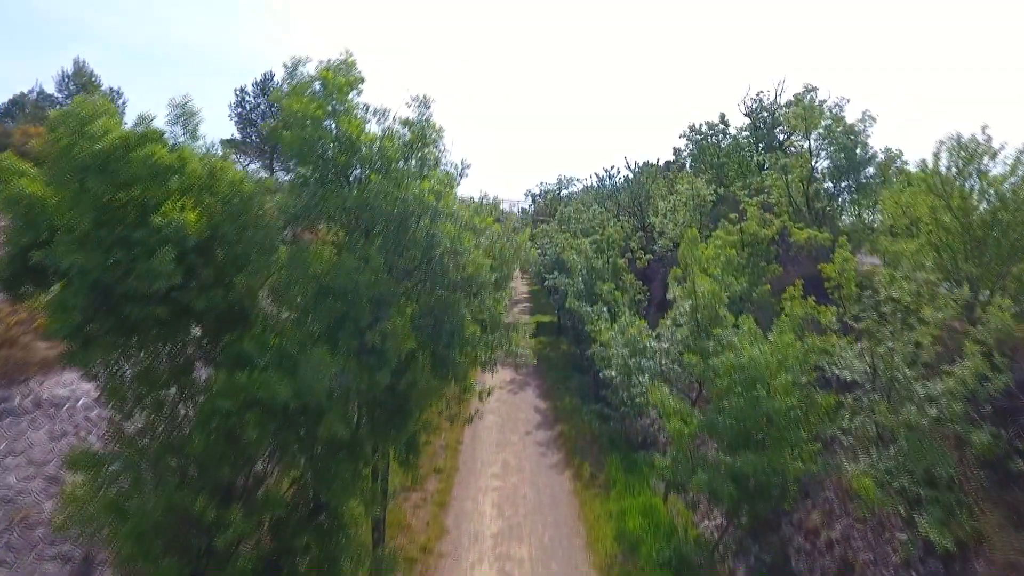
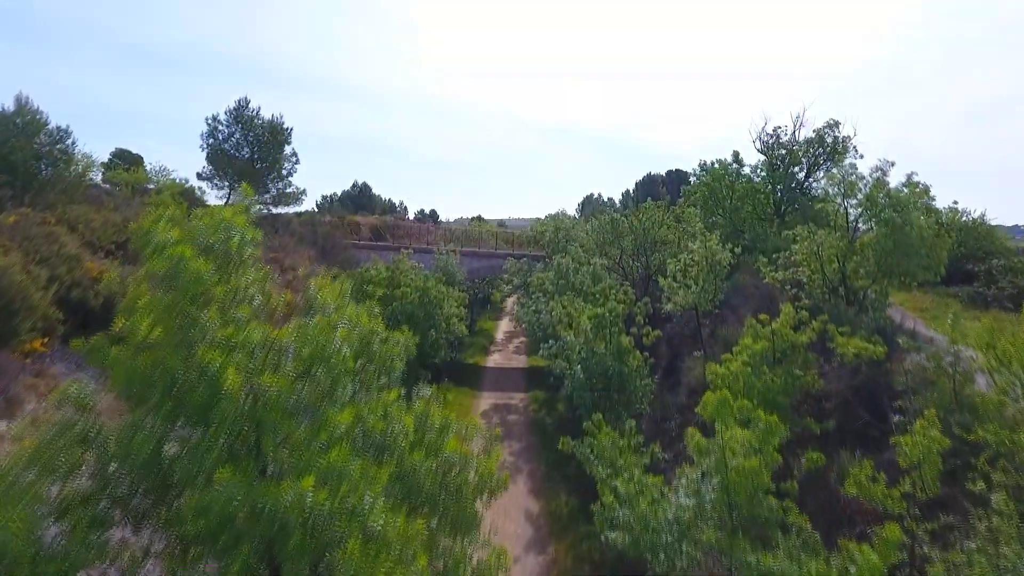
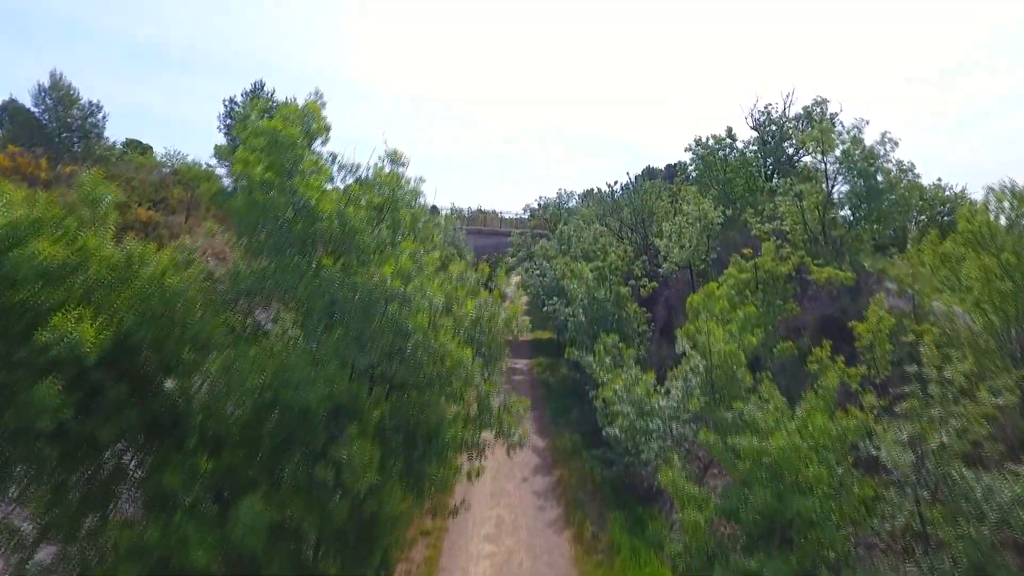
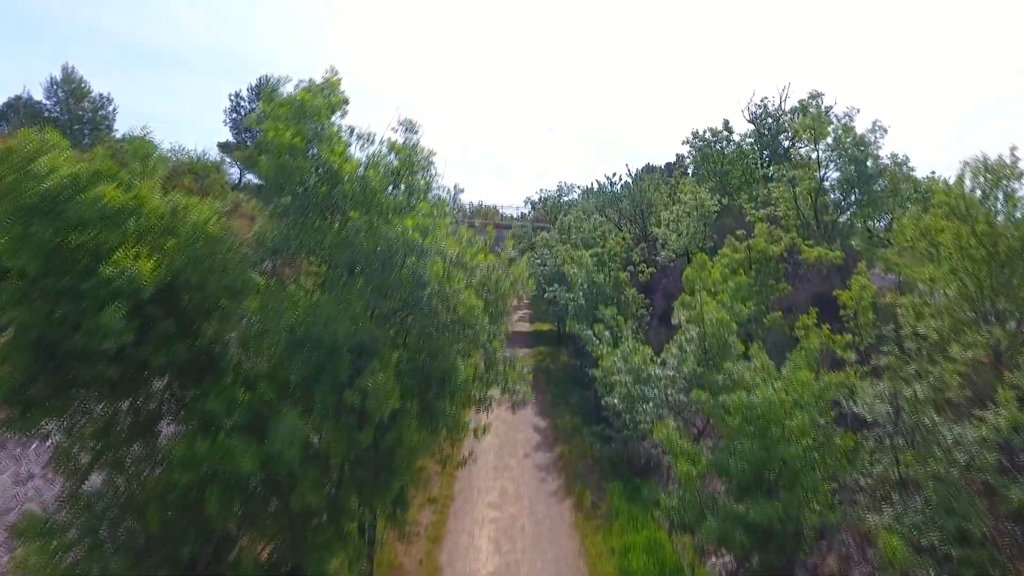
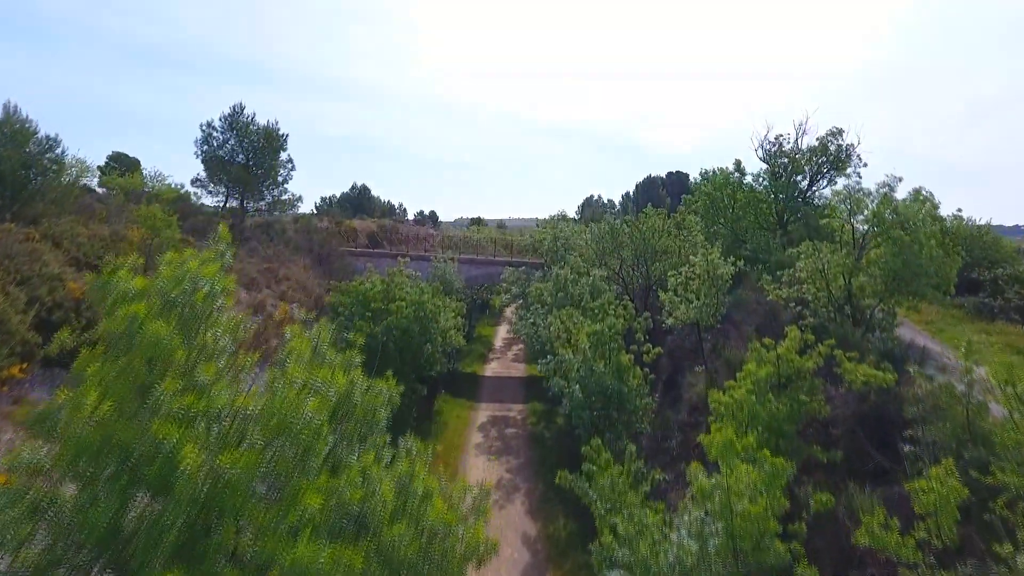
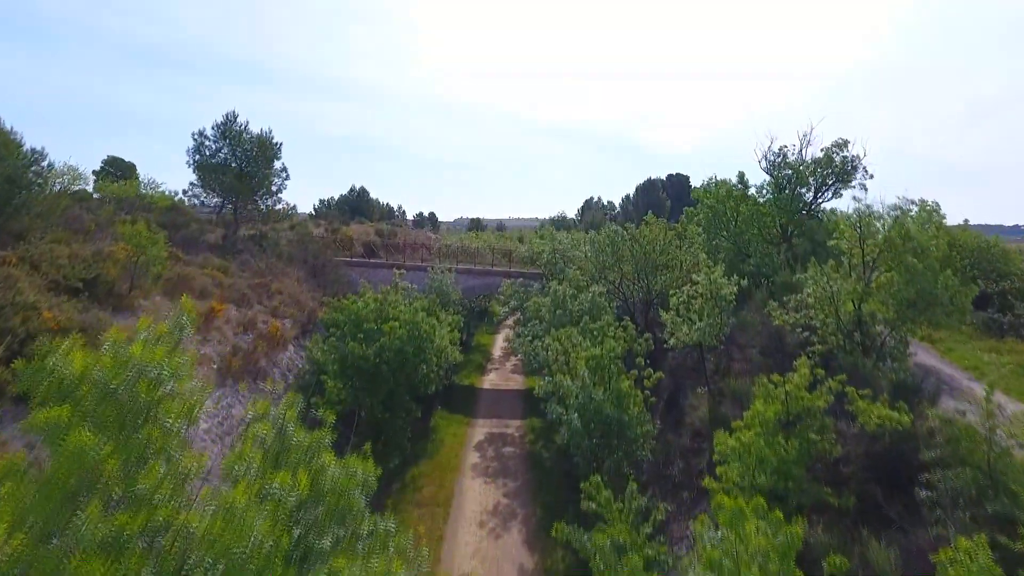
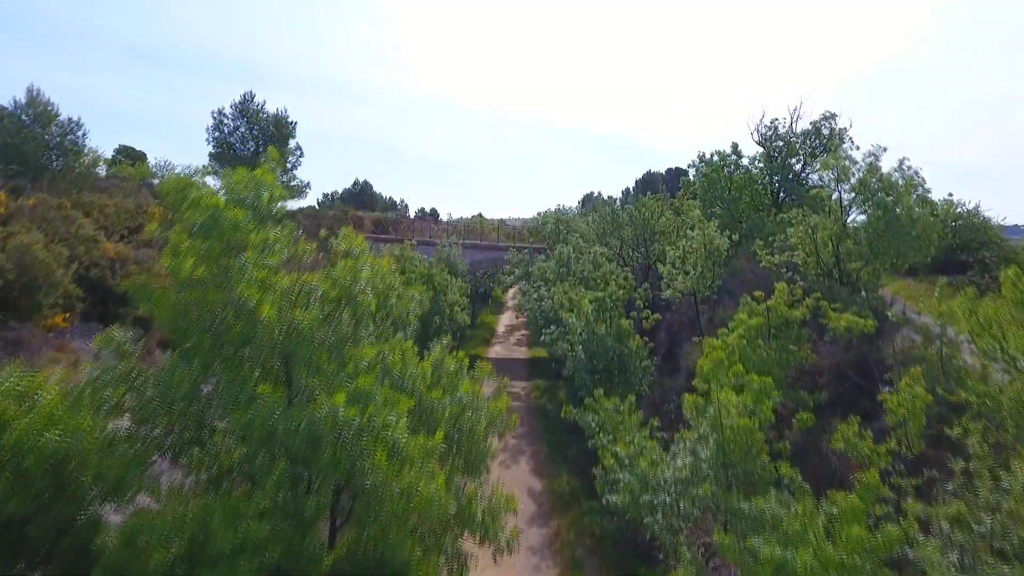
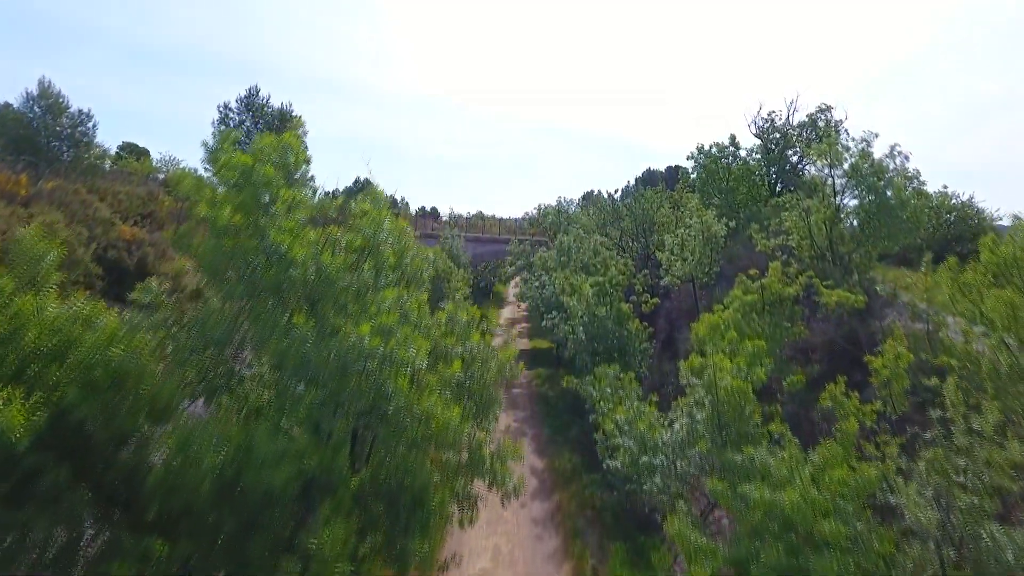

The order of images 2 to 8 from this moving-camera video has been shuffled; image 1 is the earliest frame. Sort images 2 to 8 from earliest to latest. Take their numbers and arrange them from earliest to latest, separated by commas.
4, 3, 8, 7, 2, 5, 6
